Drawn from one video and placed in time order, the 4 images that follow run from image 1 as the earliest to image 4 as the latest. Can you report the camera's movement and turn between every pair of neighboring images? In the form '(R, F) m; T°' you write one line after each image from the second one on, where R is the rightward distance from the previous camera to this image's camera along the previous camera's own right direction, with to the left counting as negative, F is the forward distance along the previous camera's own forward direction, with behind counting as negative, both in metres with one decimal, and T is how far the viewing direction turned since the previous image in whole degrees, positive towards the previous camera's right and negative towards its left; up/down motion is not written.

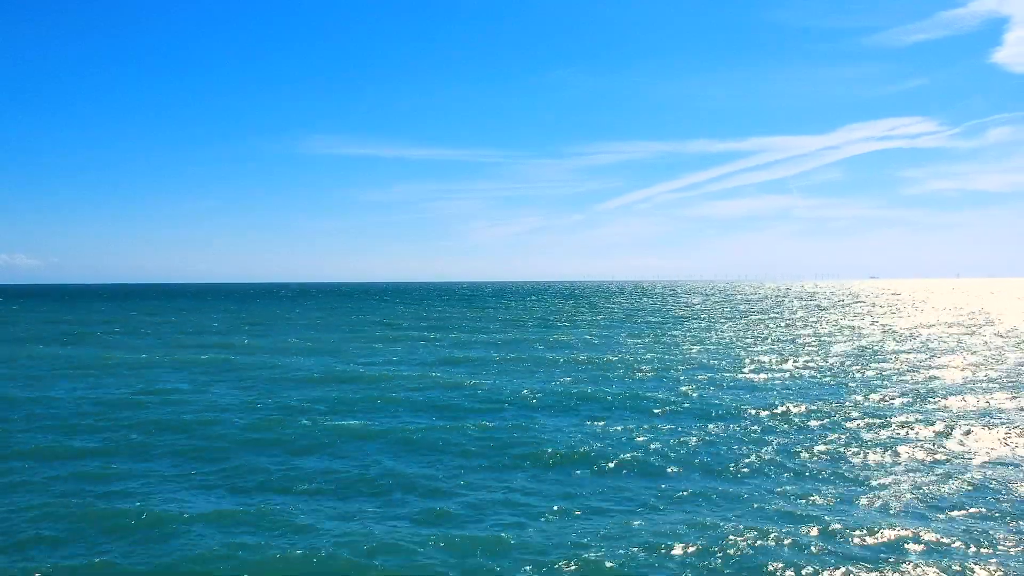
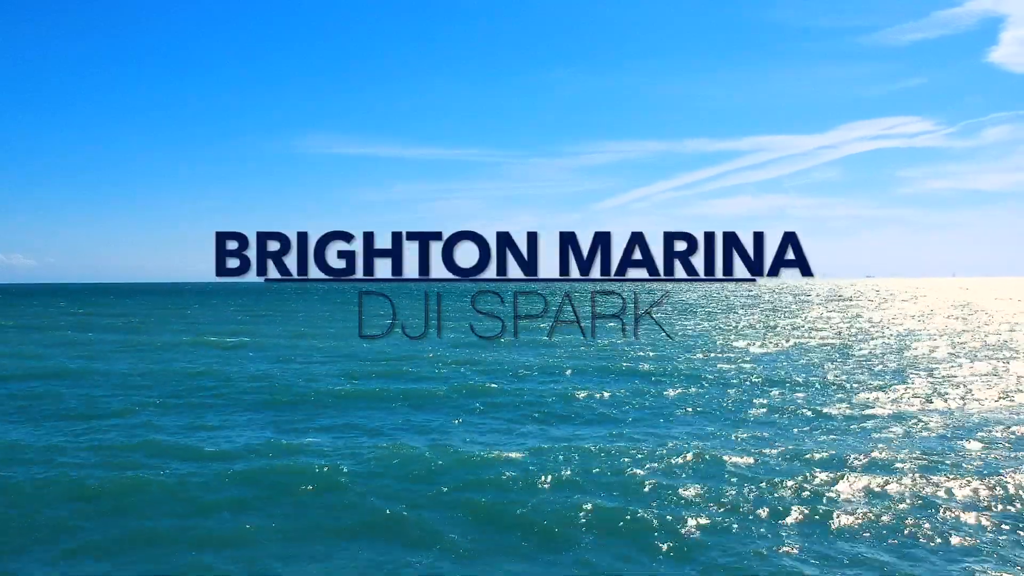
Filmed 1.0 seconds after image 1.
(+0.2, -1.3) m; 0°
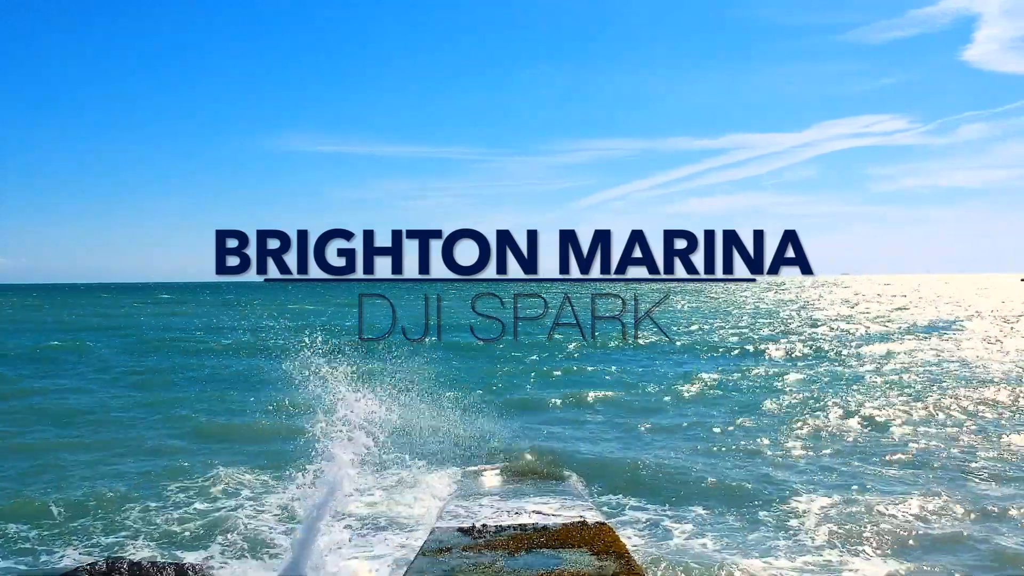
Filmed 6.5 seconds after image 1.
(-1.5, -0.2) m; +1°
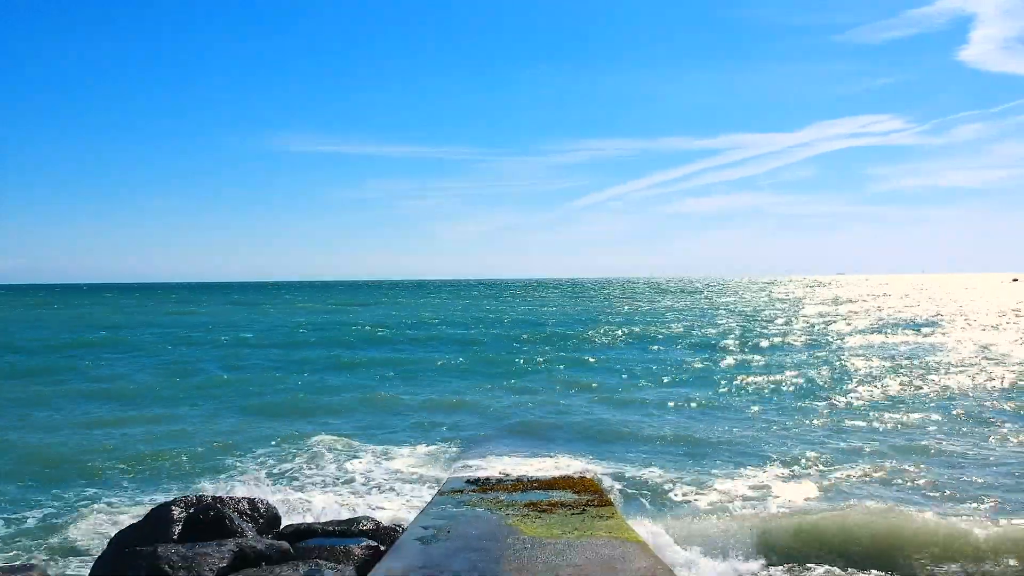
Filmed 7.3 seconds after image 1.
(-0.1, -1.5) m; 0°
